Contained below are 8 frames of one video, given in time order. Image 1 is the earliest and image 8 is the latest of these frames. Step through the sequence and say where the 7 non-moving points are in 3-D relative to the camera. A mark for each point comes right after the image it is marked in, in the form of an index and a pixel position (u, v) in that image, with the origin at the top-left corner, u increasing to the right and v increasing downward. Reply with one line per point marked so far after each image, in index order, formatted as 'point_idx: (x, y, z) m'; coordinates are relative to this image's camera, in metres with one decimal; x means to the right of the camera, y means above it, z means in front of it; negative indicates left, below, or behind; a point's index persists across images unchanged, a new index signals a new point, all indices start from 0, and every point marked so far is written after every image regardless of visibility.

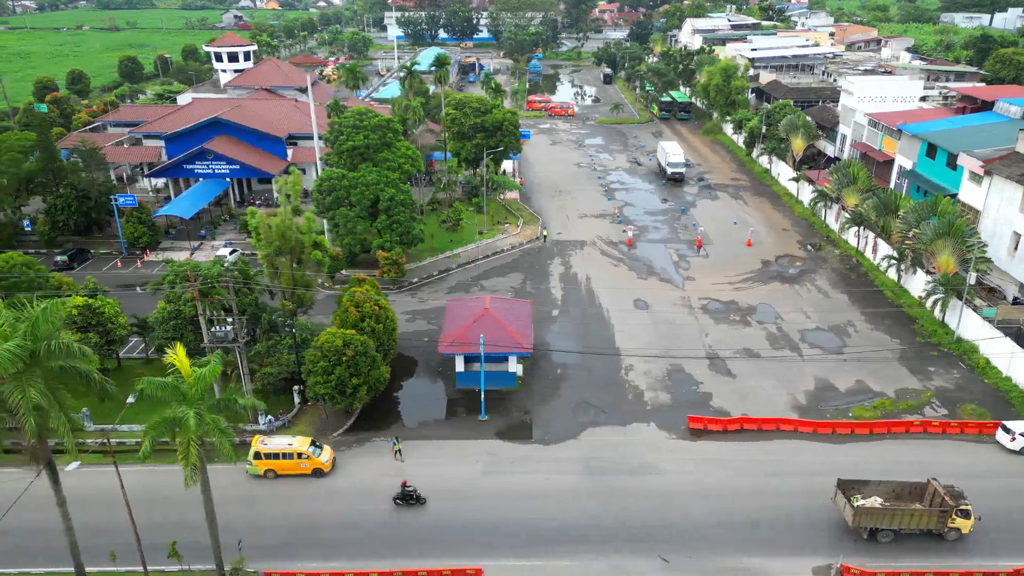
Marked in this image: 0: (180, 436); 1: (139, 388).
0: (-4.9, -2.2, +18.4) m
1: (-5.6, -1.5, +18.8) m
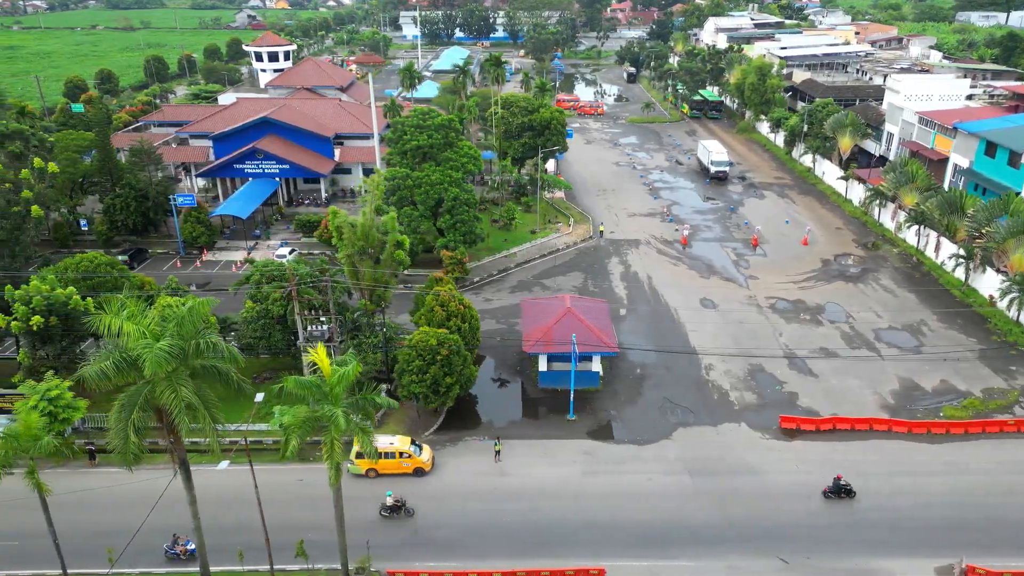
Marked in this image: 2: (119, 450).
0: (-2.7, -2.2, +18.3) m
1: (-3.5, -1.5, +18.7) m
2: (-5.6, -2.3, +17.7) m
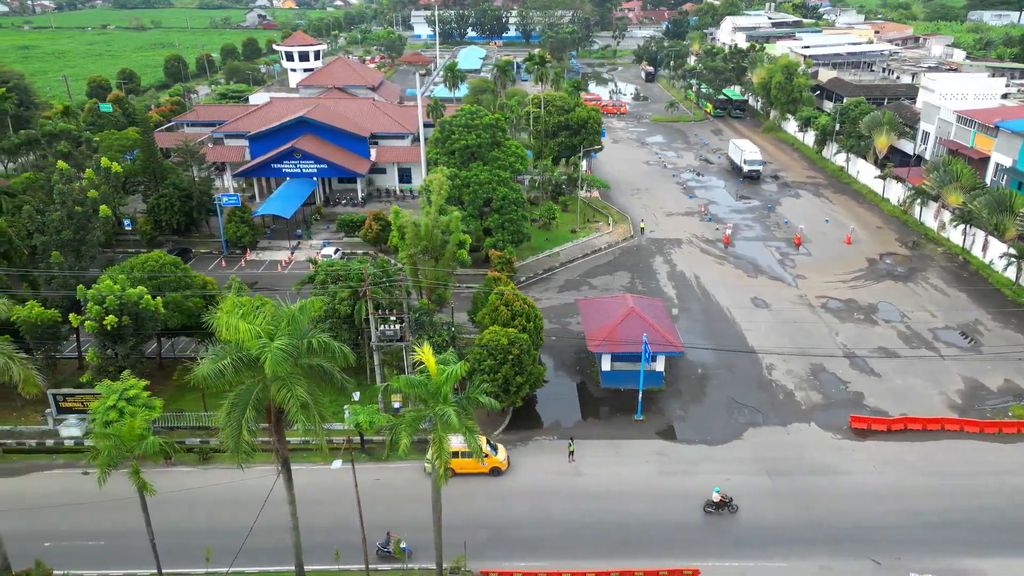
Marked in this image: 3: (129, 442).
0: (-1.1, -2.2, +18.3) m
1: (-1.8, -1.5, +18.7) m
2: (-4.0, -2.3, +17.6) m
3: (-5.9, -2.4, +19.1) m
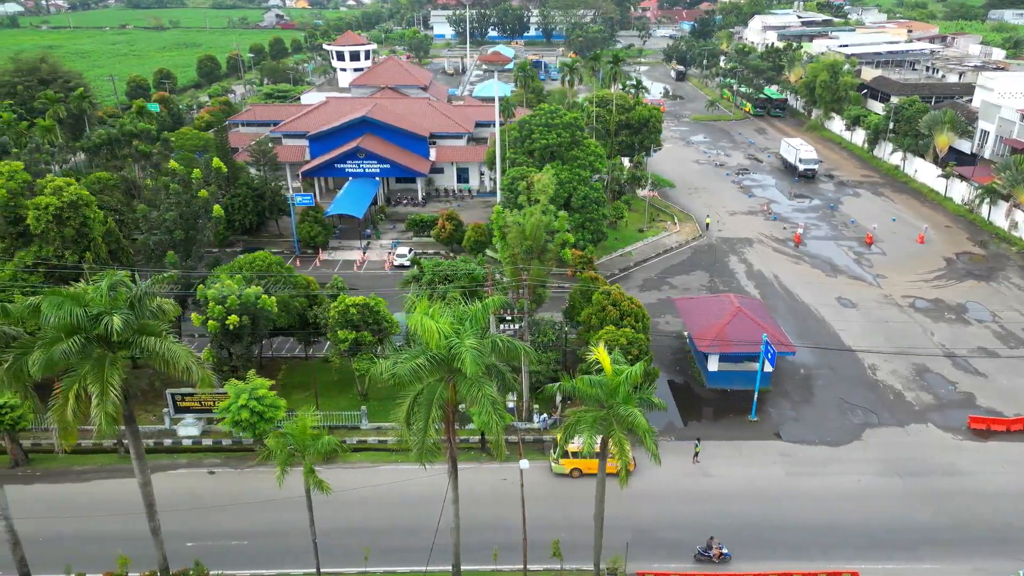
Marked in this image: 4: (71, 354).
0: (+1.5, -2.2, +18.2) m
1: (+0.8, -1.5, +18.6) m
2: (-1.3, -2.3, +17.6) m
3: (-3.2, -2.4, +19.0) m
4: (-5.9, -0.9, +17.0) m
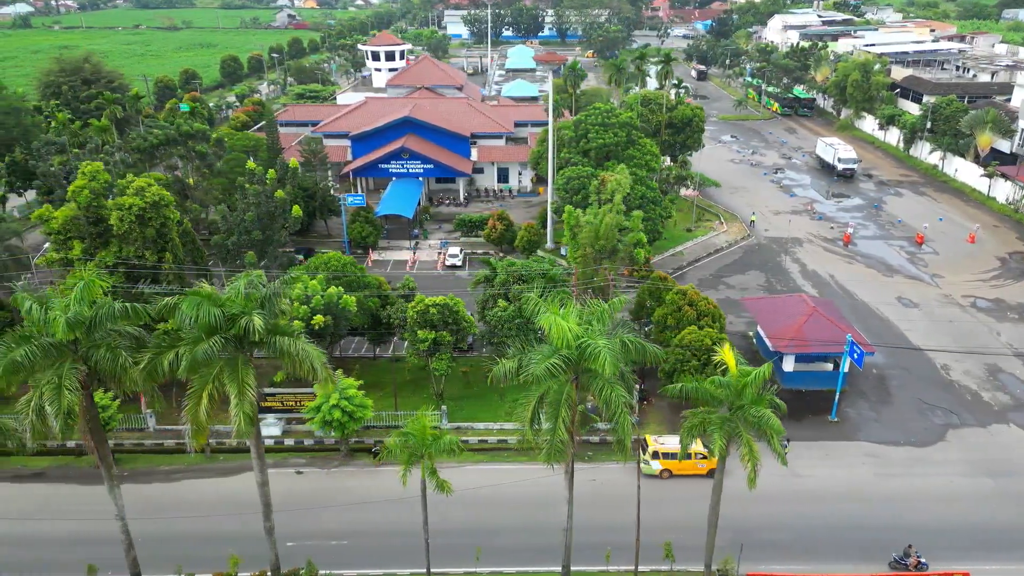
0: (+3.4, -2.2, +18.2) m
1: (+2.7, -1.5, +18.6) m
2: (+0.6, -2.3, +17.6) m
3: (-1.4, -2.4, +19.0) m
4: (-4.0, -0.9, +17.0) m
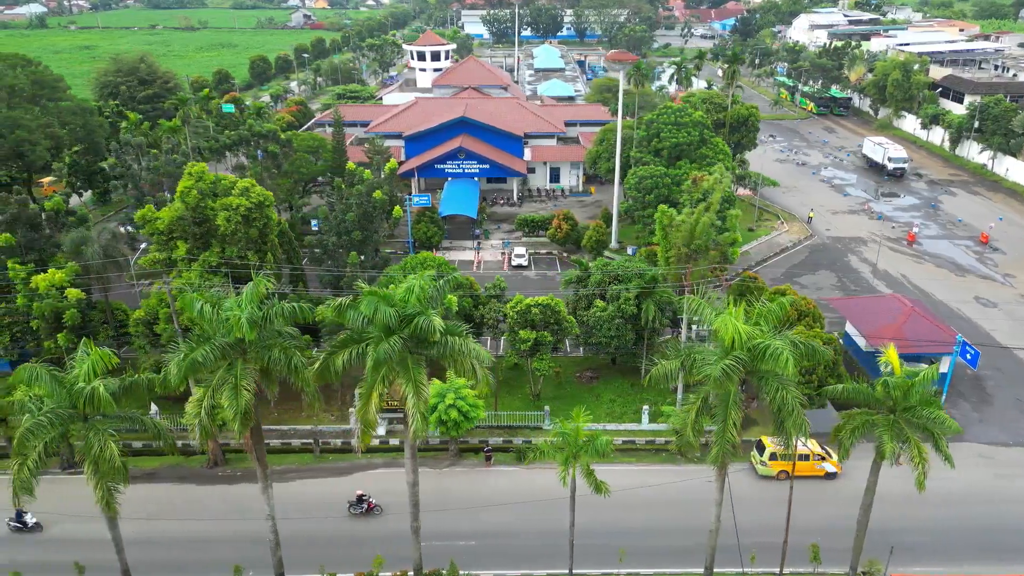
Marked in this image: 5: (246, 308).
0: (+5.8, -2.2, +18.1) m
1: (+5.1, -1.5, +18.5) m
2: (+3.0, -2.3, +17.5) m
3: (+1.0, -2.4, +19.0) m
4: (-1.6, -0.9, +16.9) m
5: (-3.7, -0.3, +17.3) m
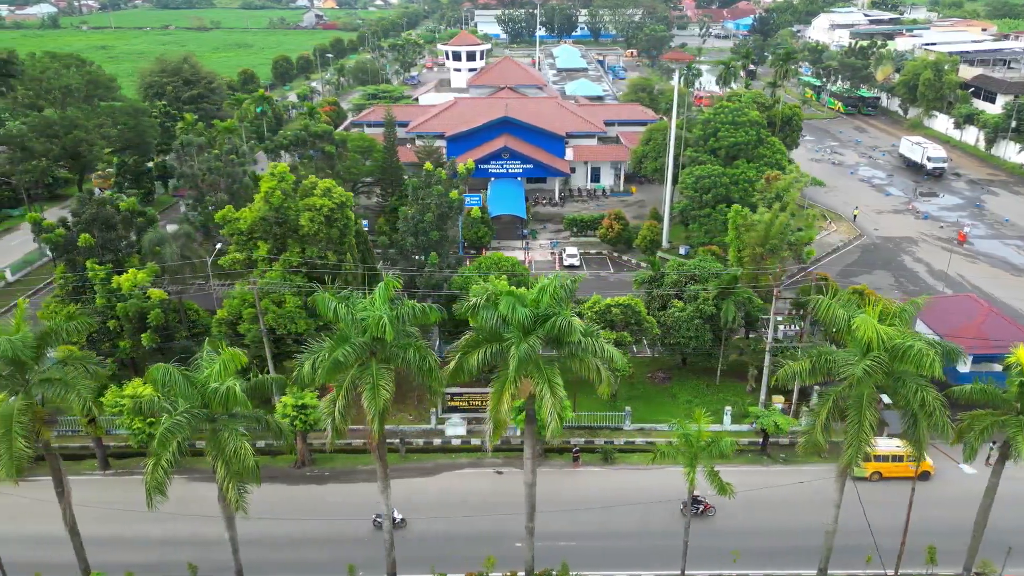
0: (+7.7, -2.2, +18.0) m
1: (+7.0, -1.5, +18.5) m
2: (+4.8, -2.3, +17.4) m
3: (+2.9, -2.4, +18.9) m
4: (+0.2, -0.9, +16.9) m
5: (-1.8, -0.3, +17.3) m
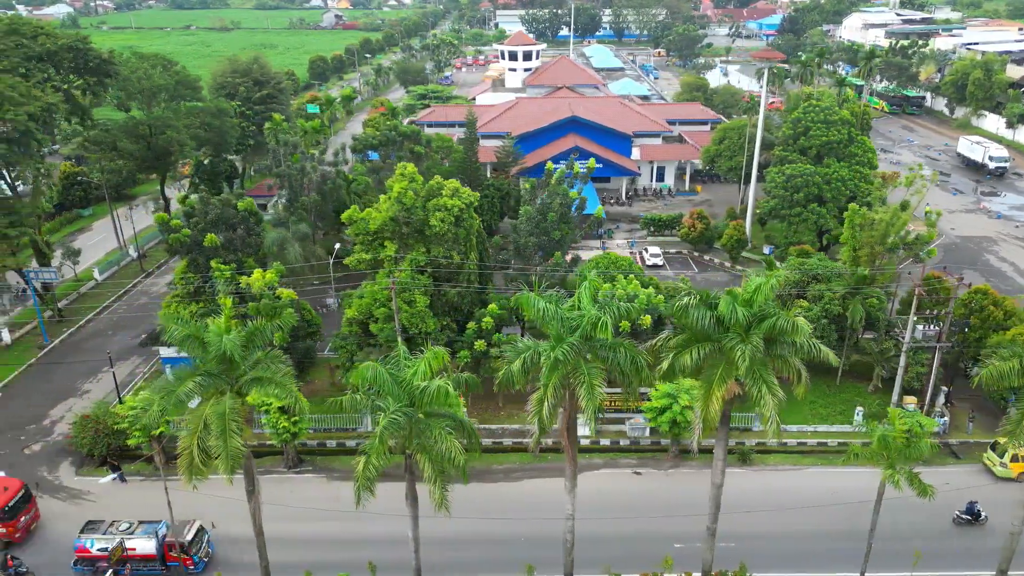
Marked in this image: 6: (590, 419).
0: (+10.6, -2.2, +17.9) m
1: (+9.9, -1.5, +18.3) m
2: (+7.8, -2.3, +17.3) m
3: (+5.9, -2.4, +18.8) m
4: (+3.2, -0.9, +16.8) m
5: (+1.2, -0.3, +17.2) m
6: (+1.1, -1.8, +16.7) m
